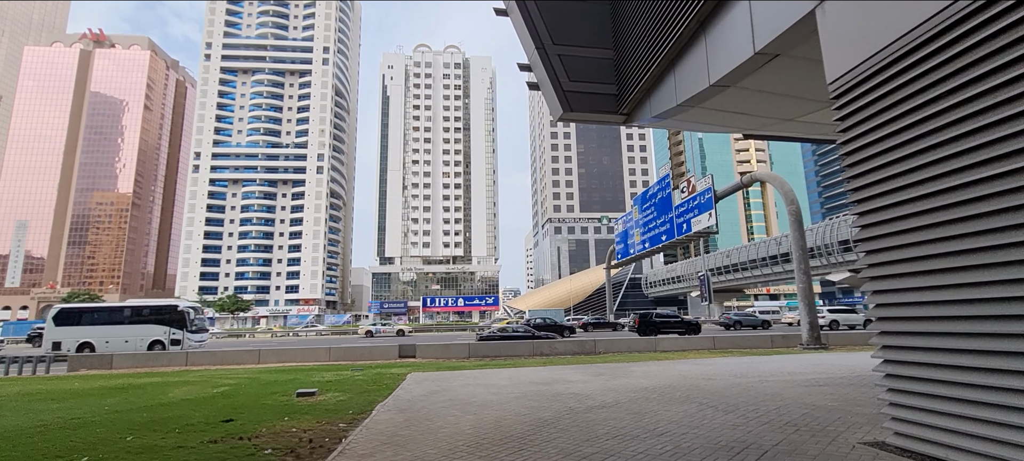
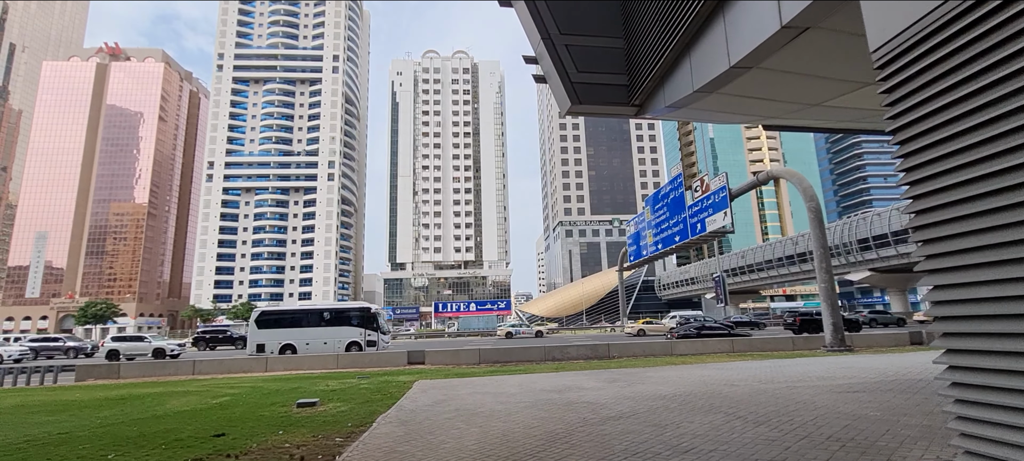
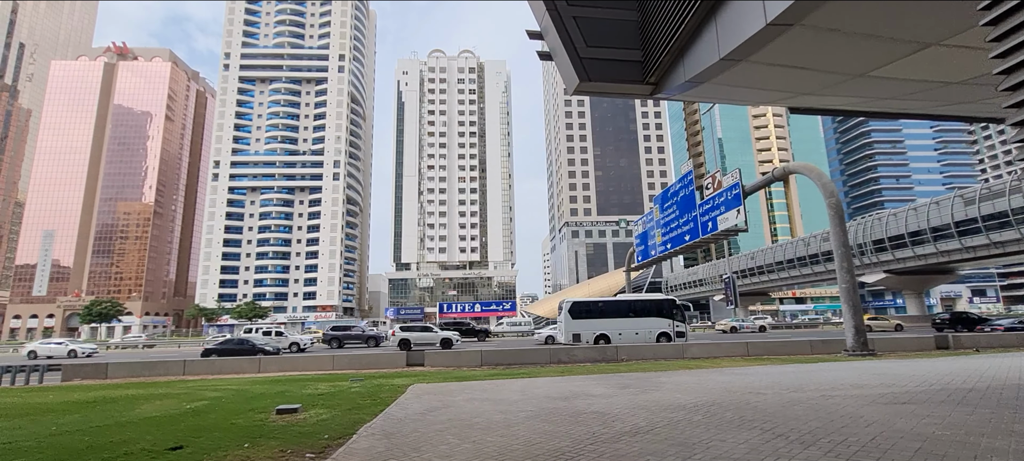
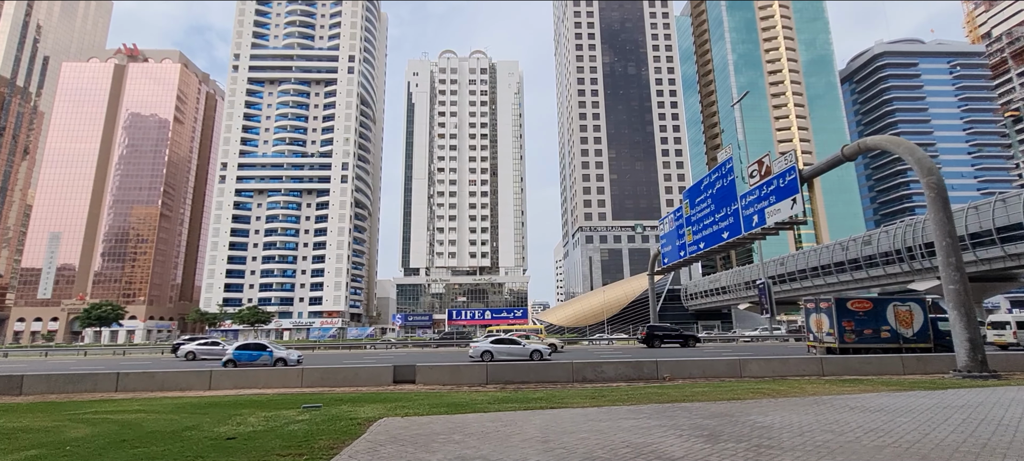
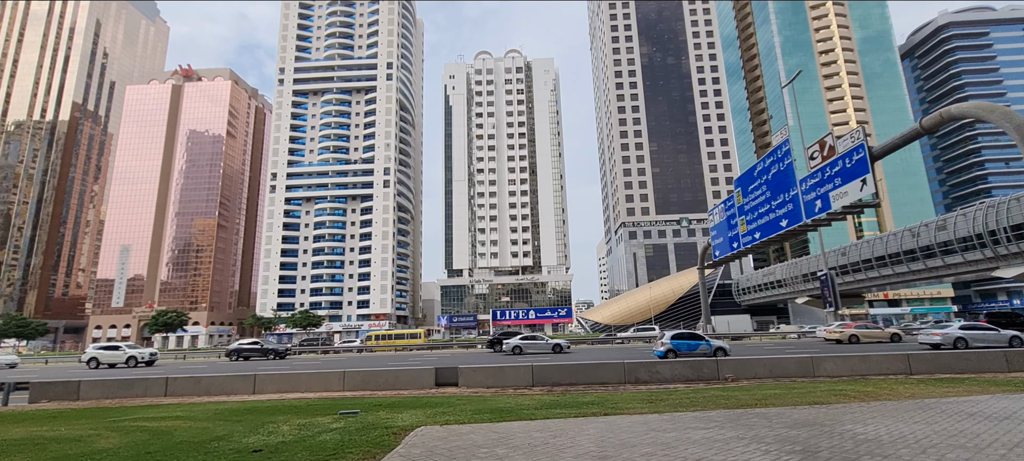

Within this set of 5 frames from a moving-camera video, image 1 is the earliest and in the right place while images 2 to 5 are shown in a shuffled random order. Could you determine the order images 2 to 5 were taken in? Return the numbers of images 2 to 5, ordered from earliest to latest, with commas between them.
2, 3, 4, 5
